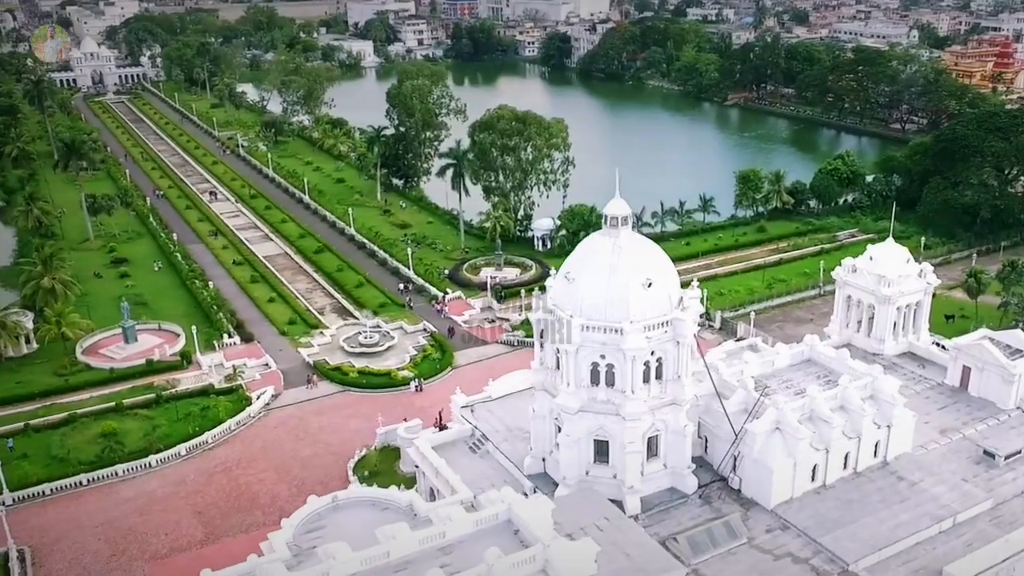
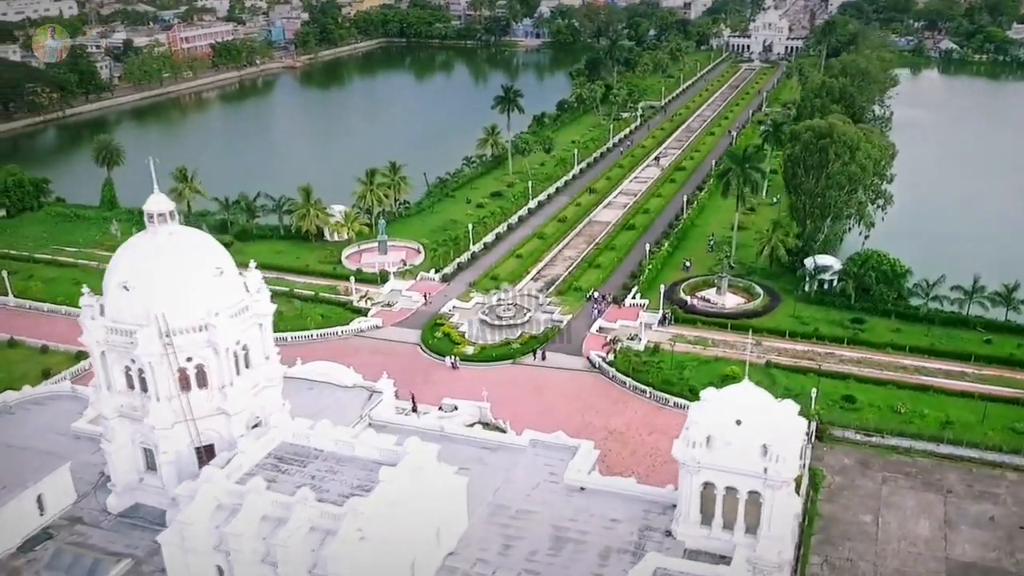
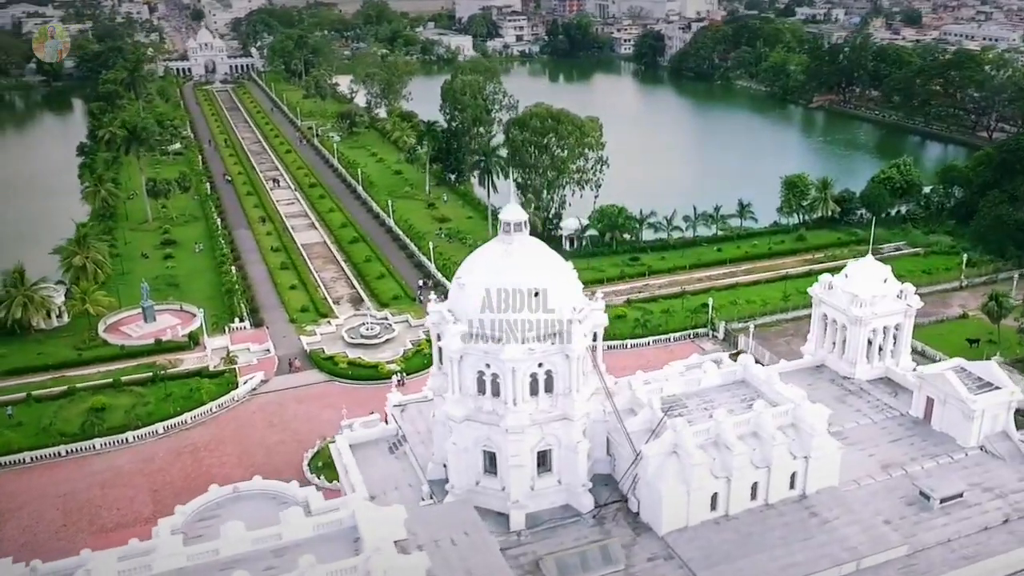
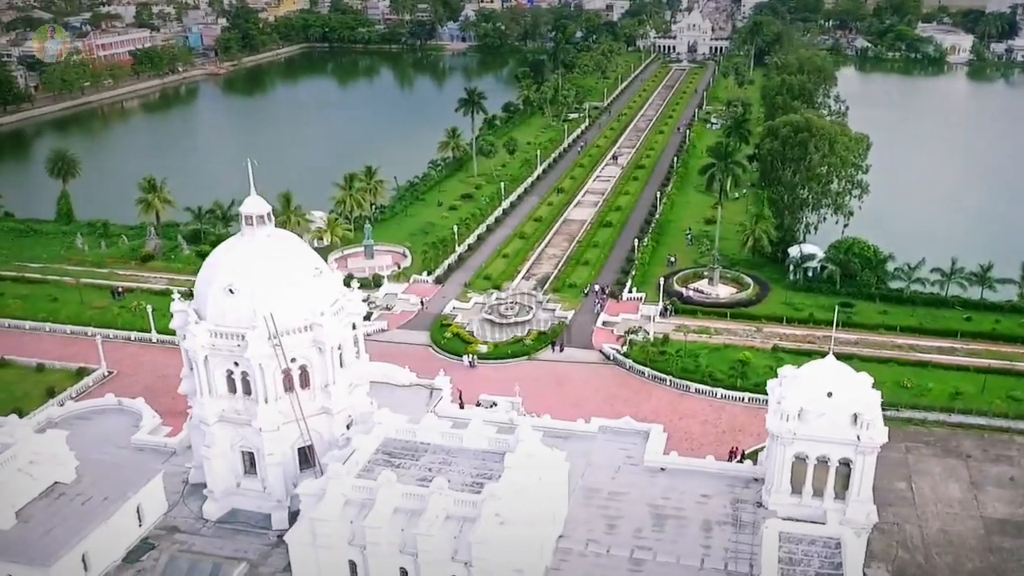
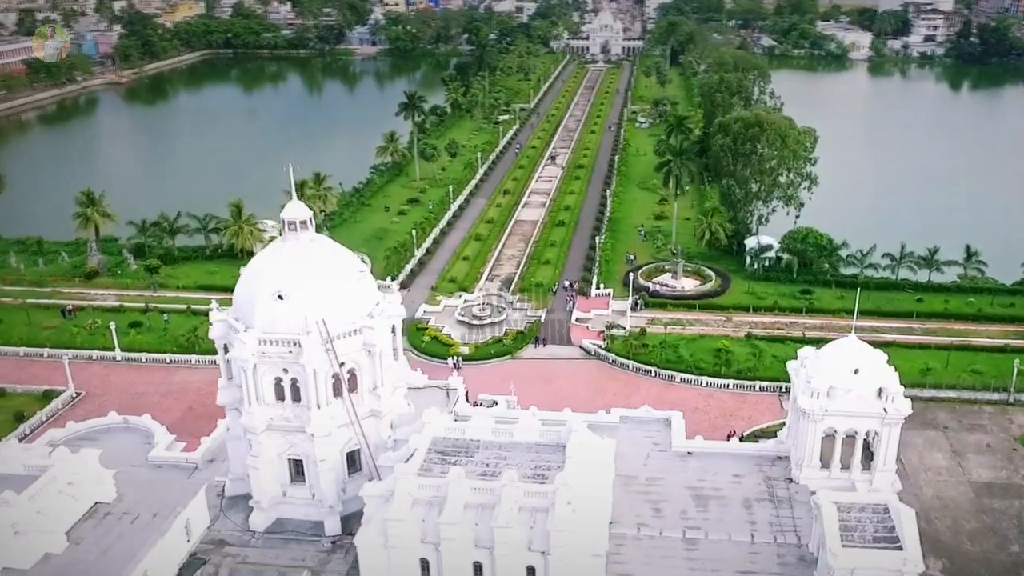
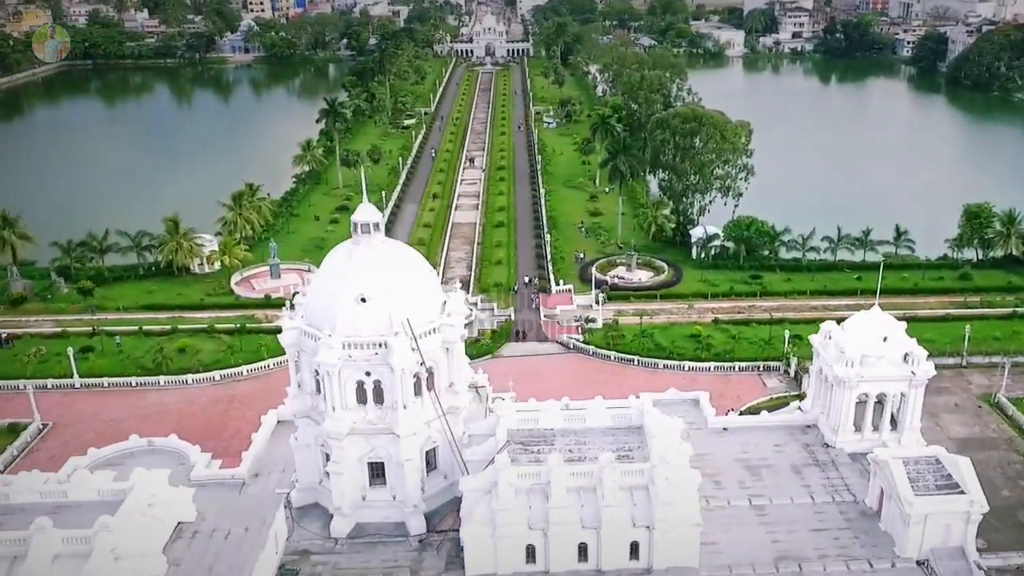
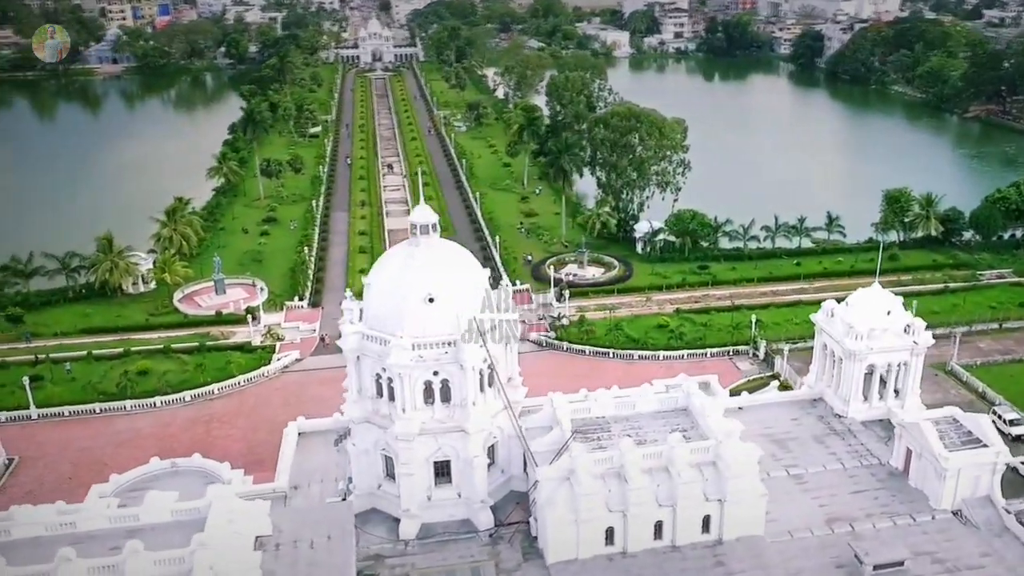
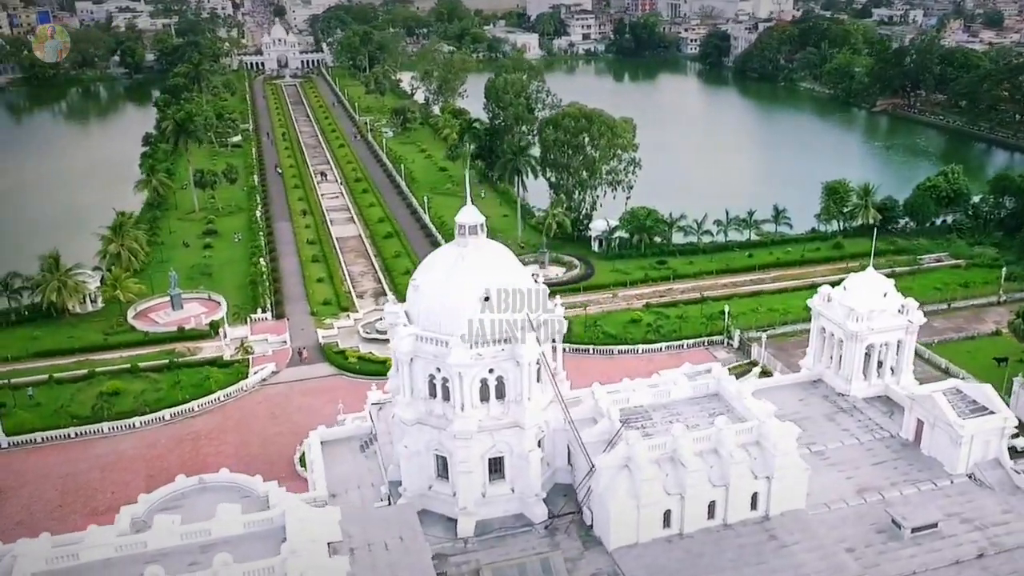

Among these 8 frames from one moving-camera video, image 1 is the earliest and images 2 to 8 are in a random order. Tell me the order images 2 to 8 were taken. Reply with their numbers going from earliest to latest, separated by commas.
3, 8, 7, 6, 5, 4, 2
